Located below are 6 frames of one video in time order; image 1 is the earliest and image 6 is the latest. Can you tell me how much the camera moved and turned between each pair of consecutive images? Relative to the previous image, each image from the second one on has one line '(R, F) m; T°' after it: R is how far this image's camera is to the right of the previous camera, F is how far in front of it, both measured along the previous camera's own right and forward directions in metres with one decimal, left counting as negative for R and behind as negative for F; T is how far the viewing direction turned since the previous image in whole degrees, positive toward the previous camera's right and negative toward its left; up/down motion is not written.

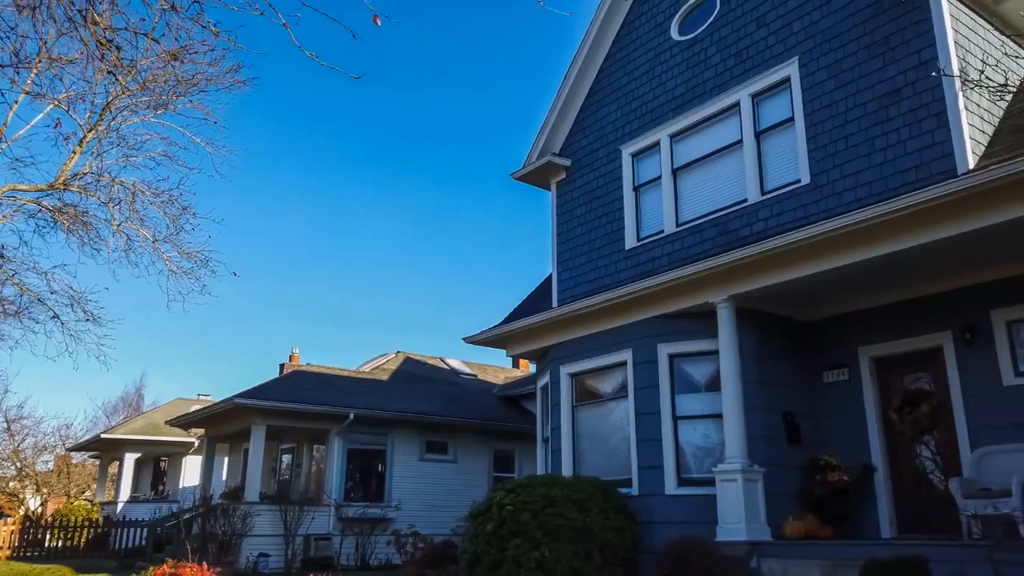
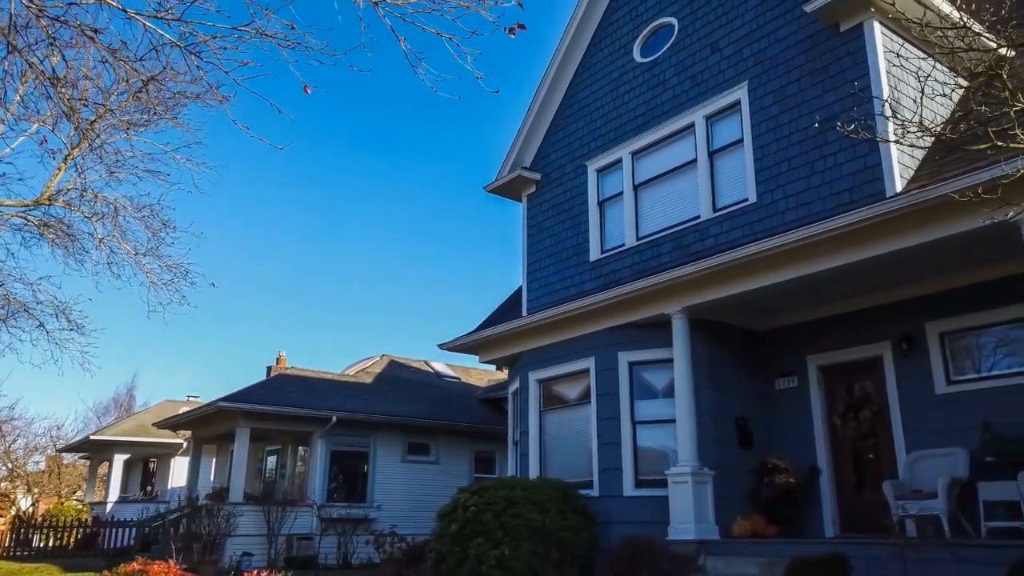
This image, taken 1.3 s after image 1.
(+0.3, -0.5) m; 0°
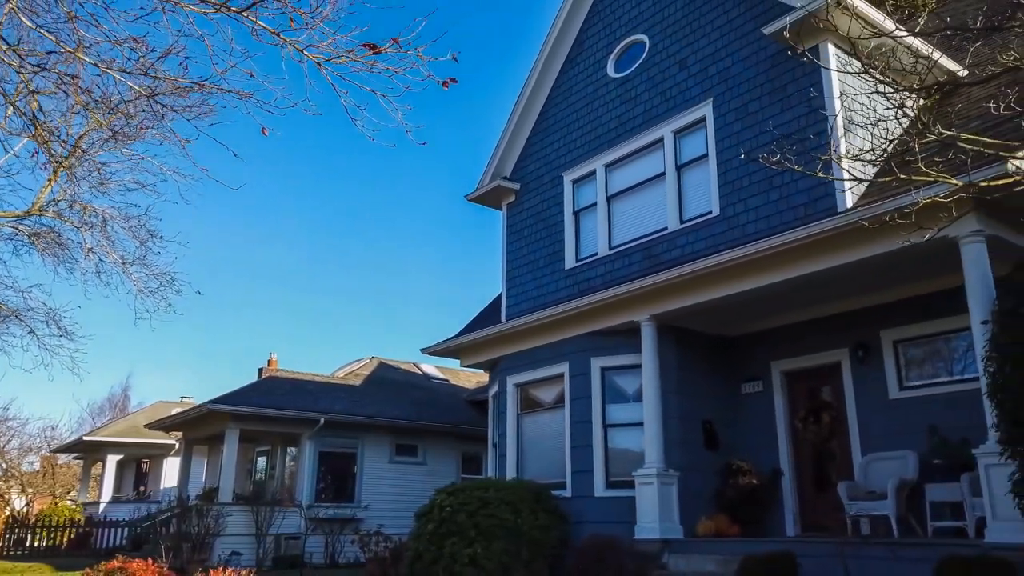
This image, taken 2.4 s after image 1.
(+0.3, -0.4) m; 0°
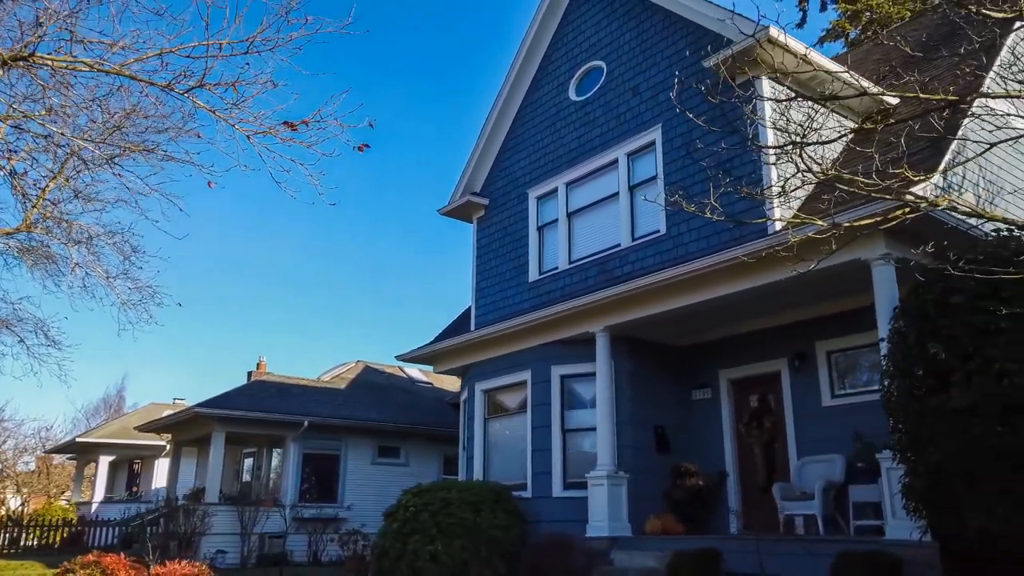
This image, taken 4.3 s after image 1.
(+0.5, -0.6) m; 0°
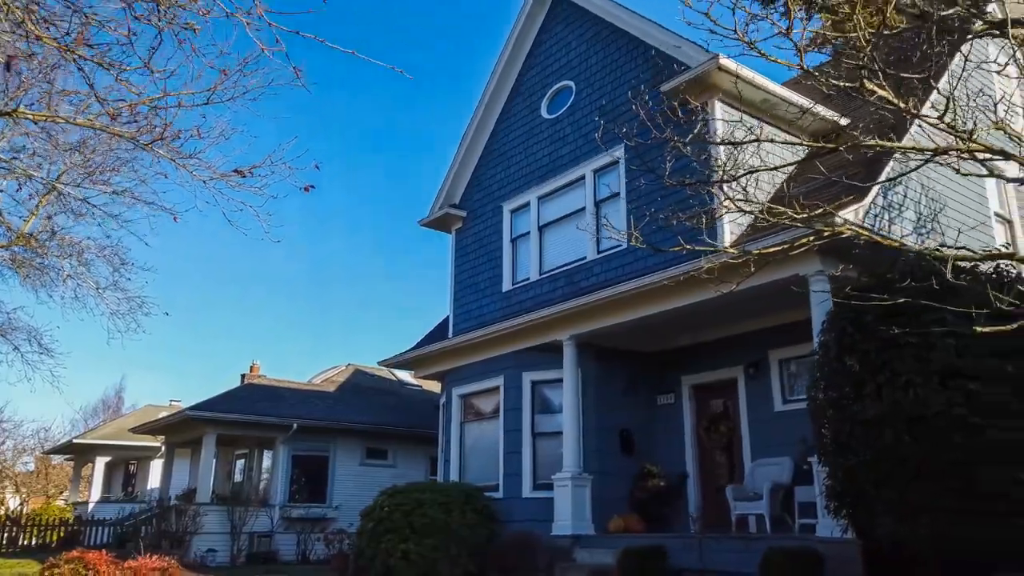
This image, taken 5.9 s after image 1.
(+0.4, -0.5) m; 0°
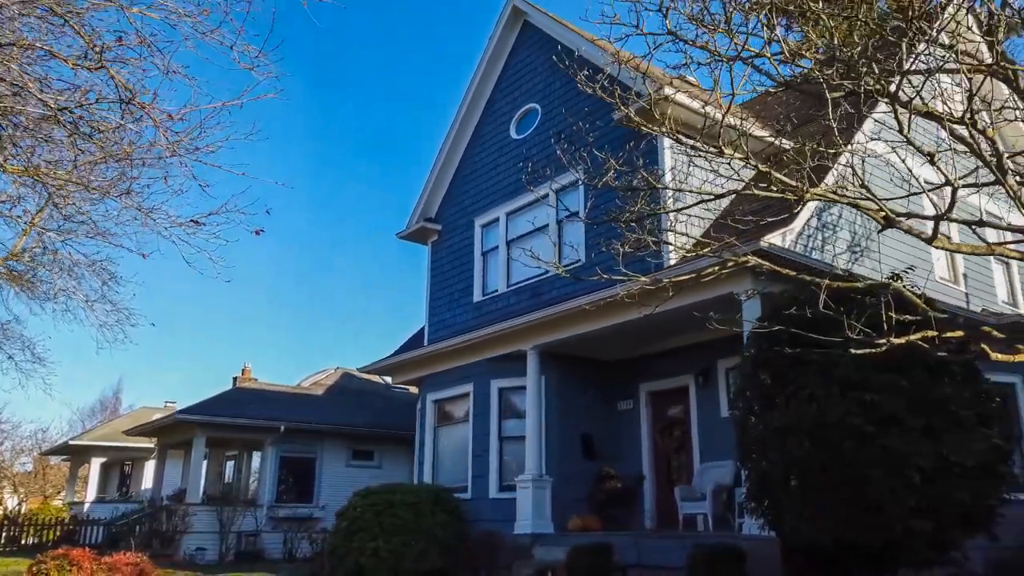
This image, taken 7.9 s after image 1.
(+0.5, -0.7) m; 0°
